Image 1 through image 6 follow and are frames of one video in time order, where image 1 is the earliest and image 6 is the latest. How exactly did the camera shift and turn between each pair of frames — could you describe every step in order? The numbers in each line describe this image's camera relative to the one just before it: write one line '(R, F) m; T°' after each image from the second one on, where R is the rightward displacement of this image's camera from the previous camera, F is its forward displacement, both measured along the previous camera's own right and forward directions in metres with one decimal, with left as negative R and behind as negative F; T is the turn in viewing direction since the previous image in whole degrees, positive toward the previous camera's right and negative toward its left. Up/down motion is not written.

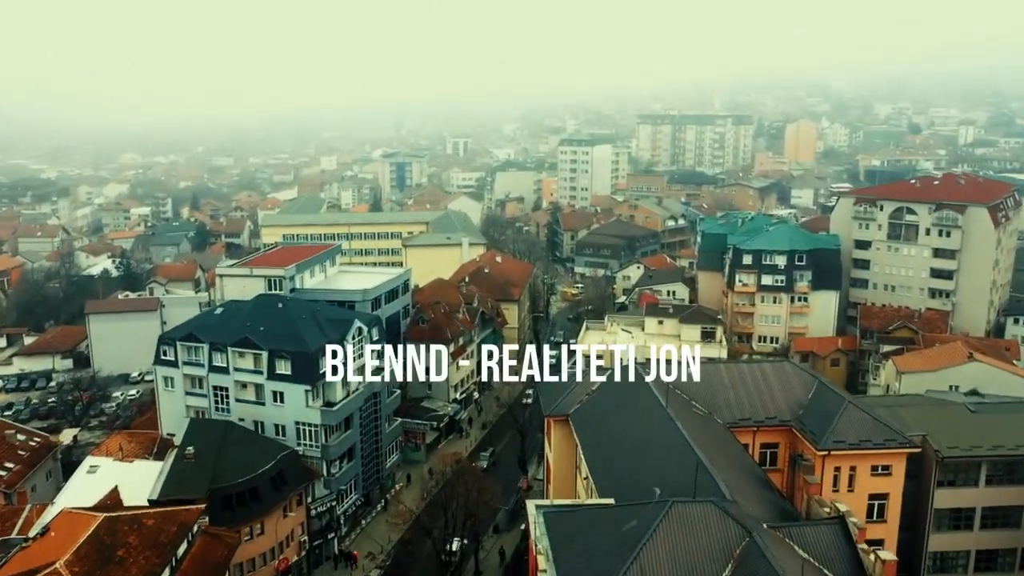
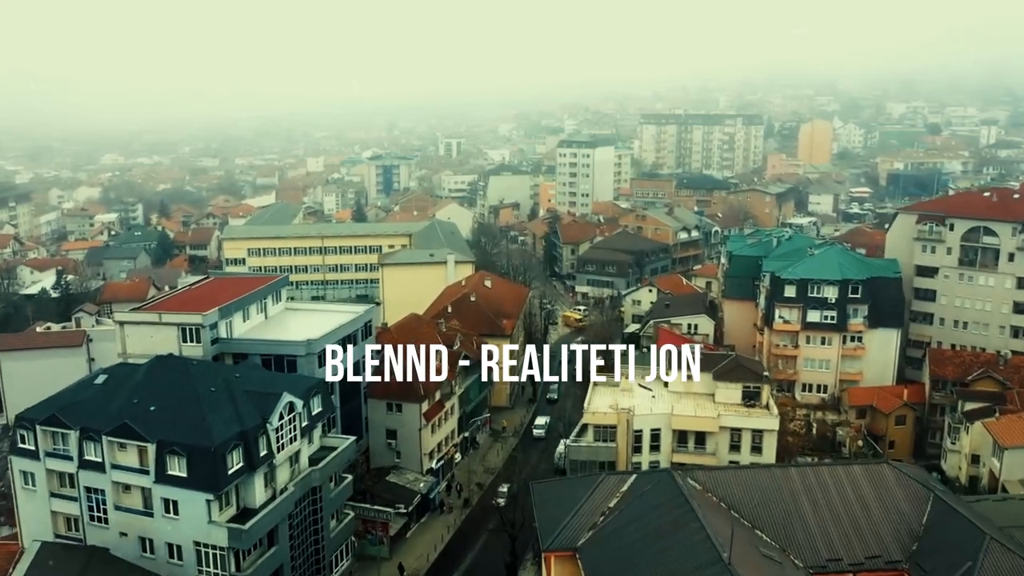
(+0.2, +5.0) m; 0°
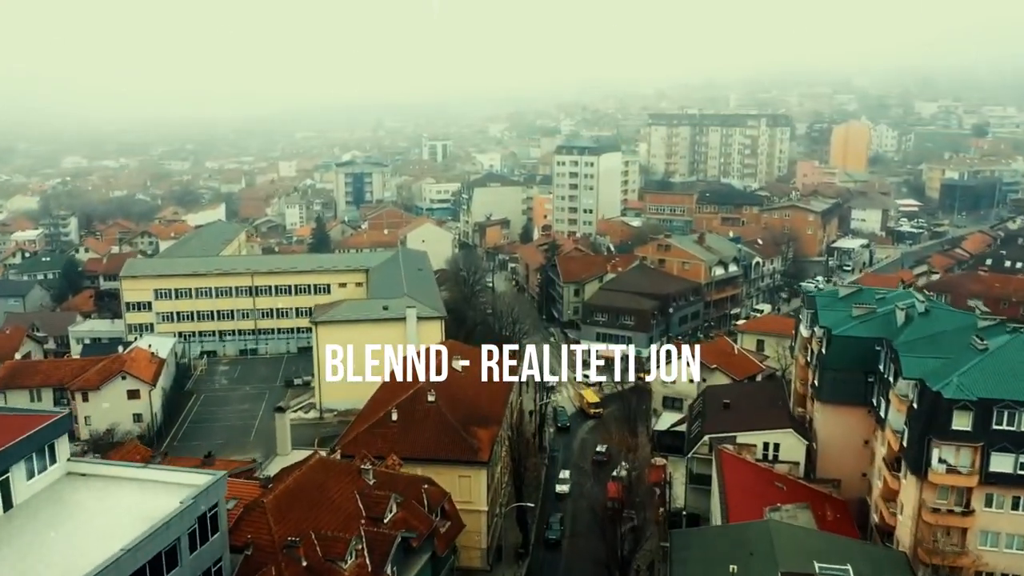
(+0.3, +9.4) m; 0°
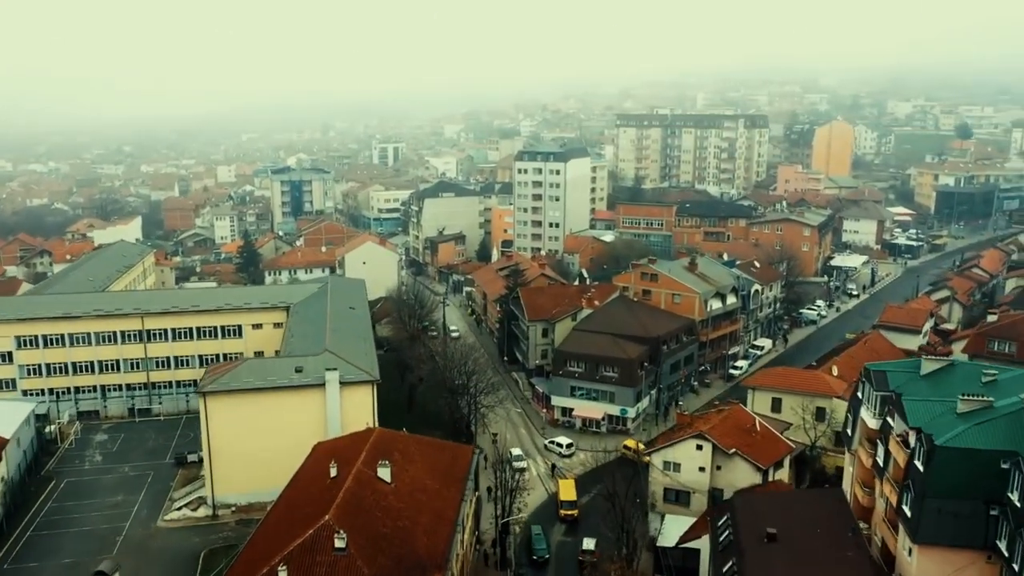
(+0.2, +5.8) m; +3°
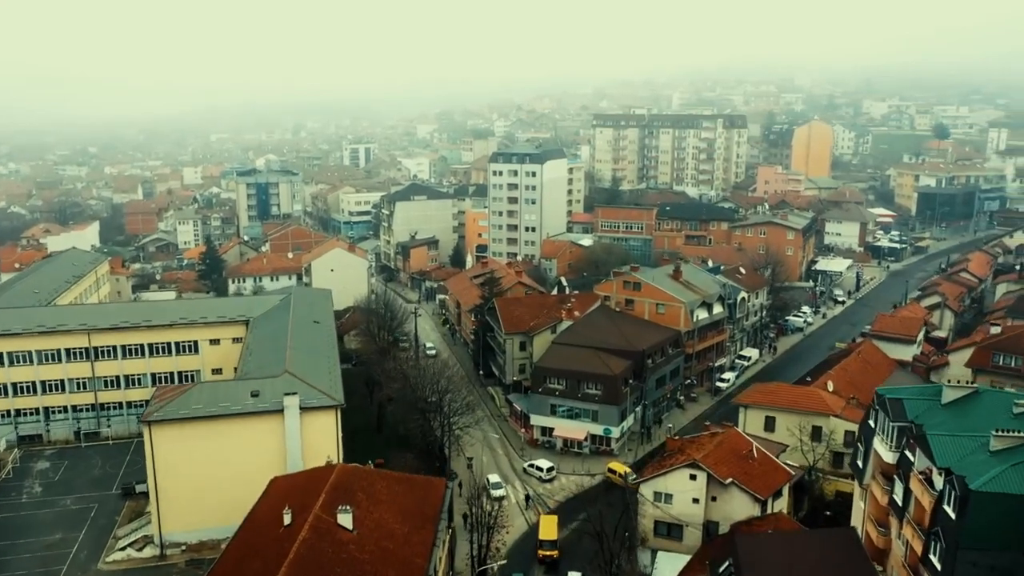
(0.0, +1.5) m; +2°
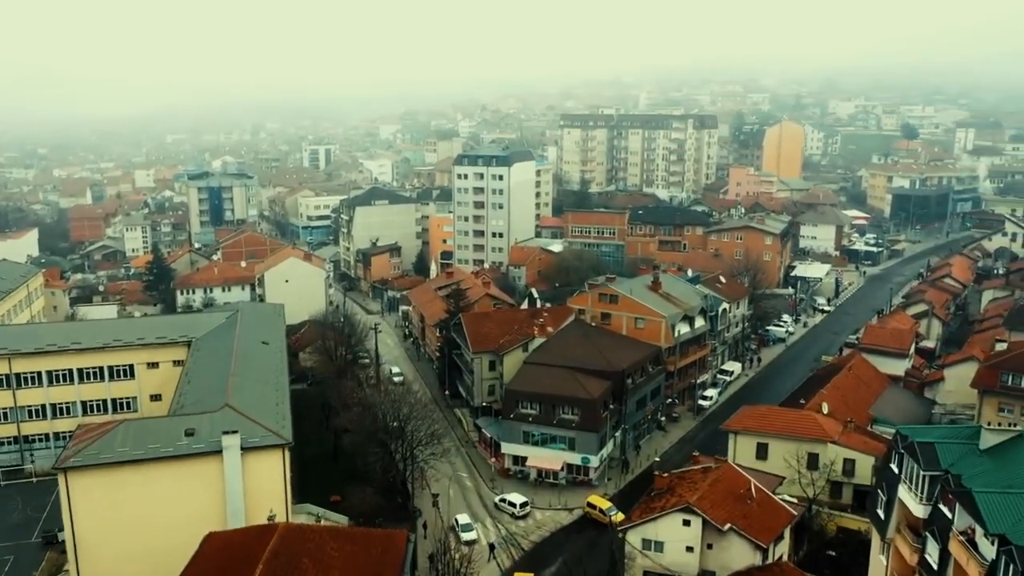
(-0.1, +1.9) m; +2°
